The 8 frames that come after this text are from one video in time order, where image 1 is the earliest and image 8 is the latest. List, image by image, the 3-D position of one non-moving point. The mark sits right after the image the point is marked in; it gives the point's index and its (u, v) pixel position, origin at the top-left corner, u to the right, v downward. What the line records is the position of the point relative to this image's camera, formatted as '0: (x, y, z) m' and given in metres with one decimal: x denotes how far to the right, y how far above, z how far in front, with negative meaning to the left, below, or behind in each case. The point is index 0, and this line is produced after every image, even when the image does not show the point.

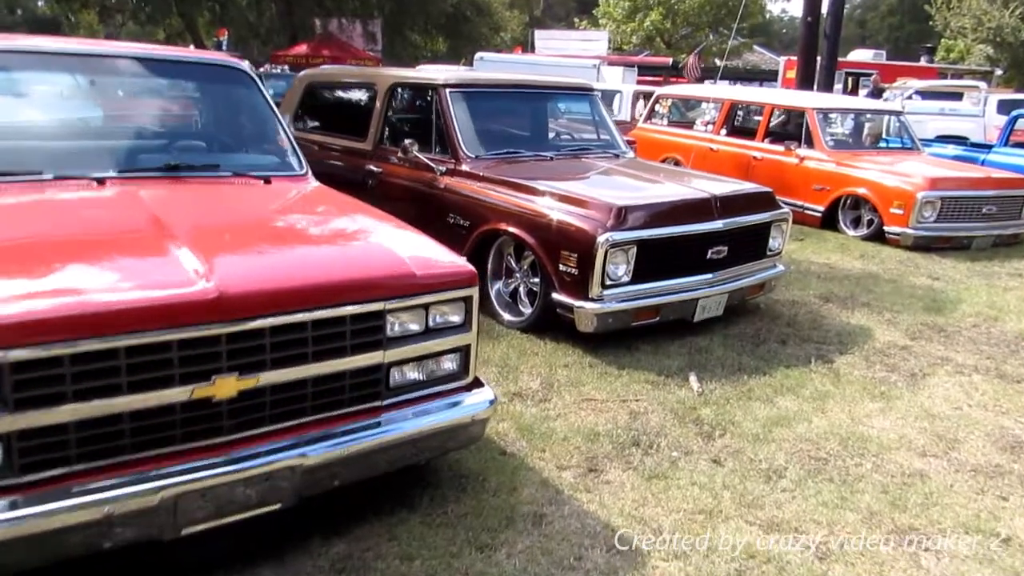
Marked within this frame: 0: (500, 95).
0: (-0.1, +1.5, +6.3) m
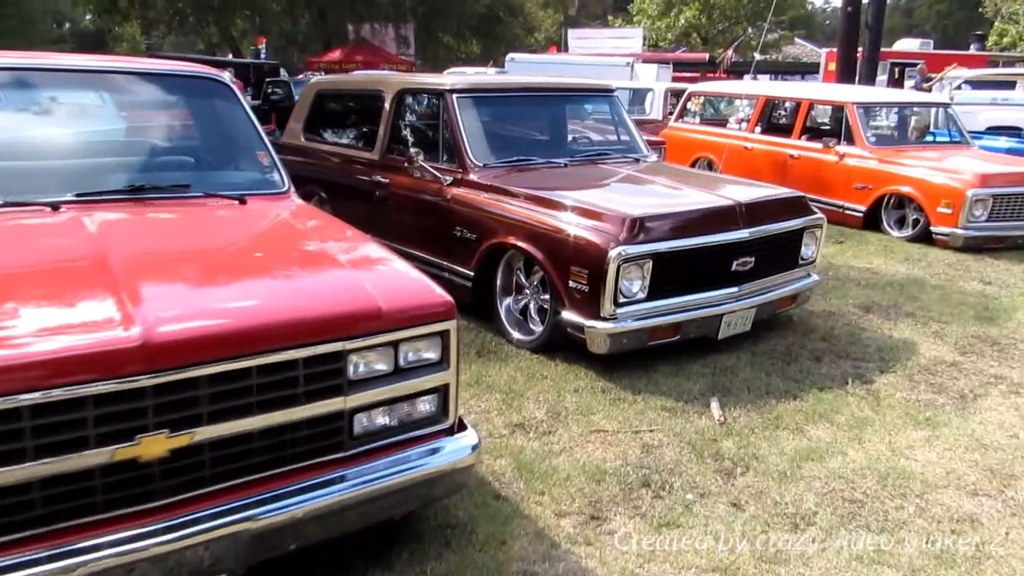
0: (0.0, +1.4, +5.9) m
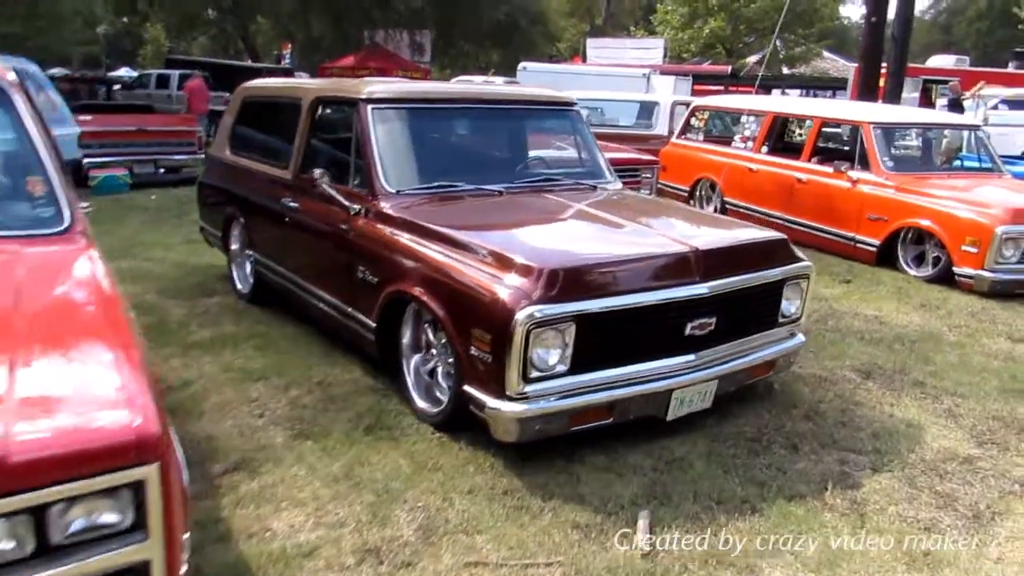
0: (-0.4, +1.1, +5.0) m
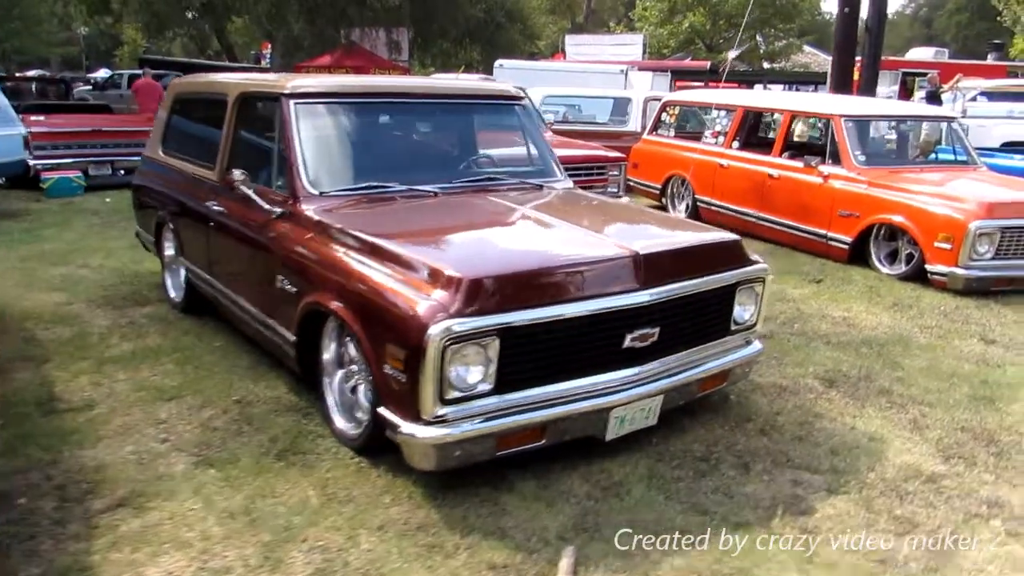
0: (-0.8, +1.1, +4.7) m
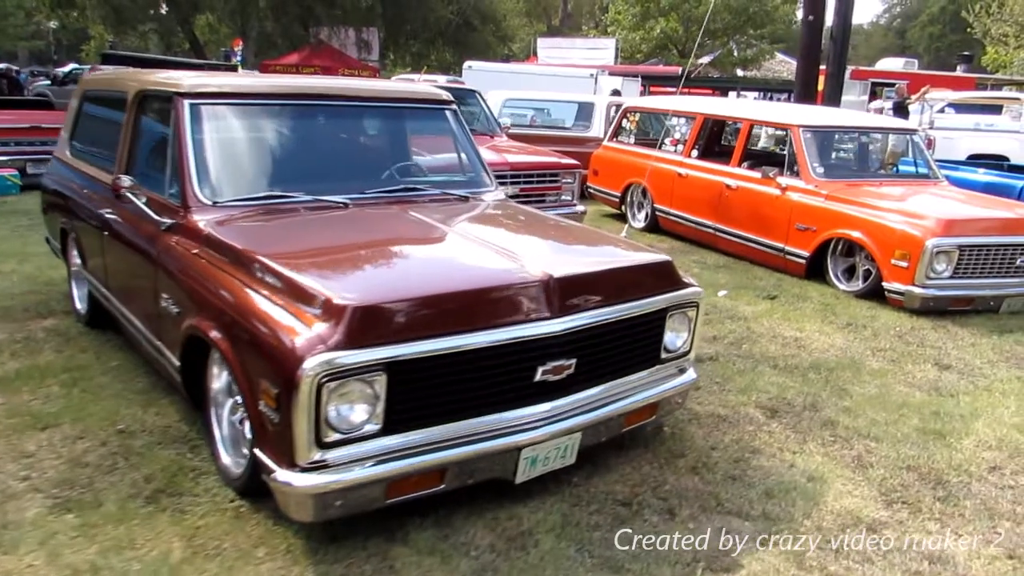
0: (-1.2, +1.0, +4.3) m
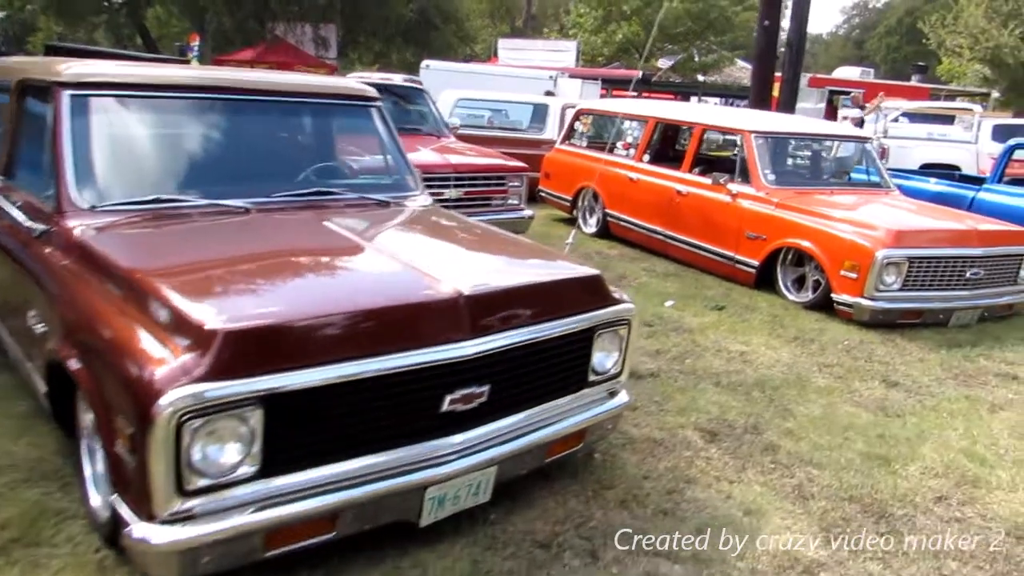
0: (-1.6, +0.9, +3.9) m
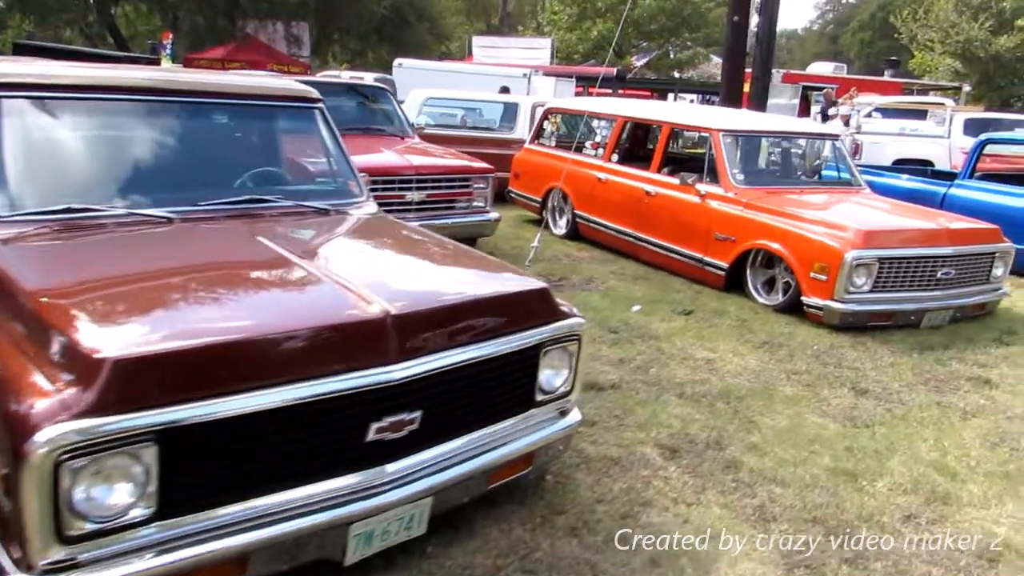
0: (-1.9, +0.8, +3.6) m
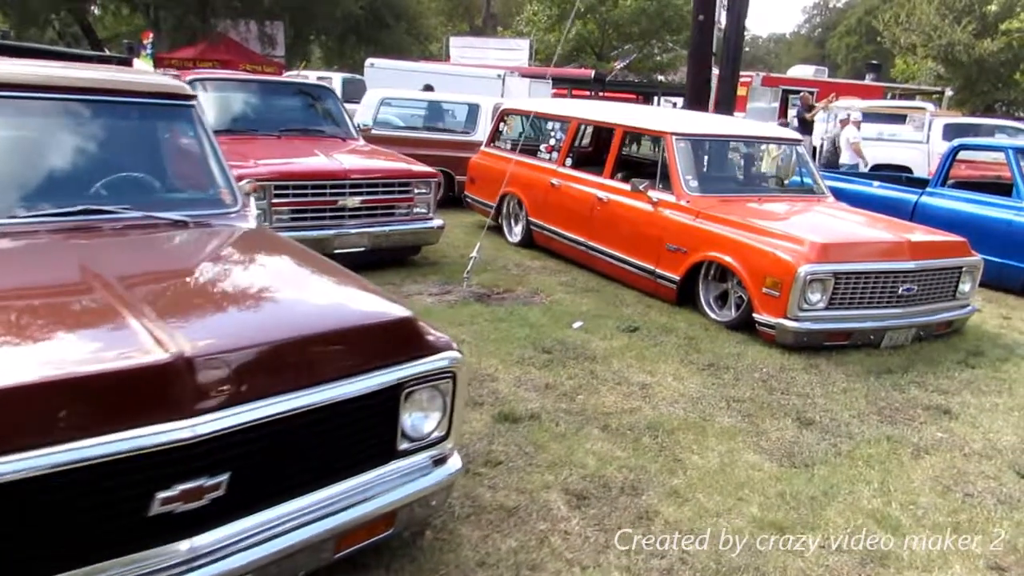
0: (-2.4, +0.7, +3.1) m
